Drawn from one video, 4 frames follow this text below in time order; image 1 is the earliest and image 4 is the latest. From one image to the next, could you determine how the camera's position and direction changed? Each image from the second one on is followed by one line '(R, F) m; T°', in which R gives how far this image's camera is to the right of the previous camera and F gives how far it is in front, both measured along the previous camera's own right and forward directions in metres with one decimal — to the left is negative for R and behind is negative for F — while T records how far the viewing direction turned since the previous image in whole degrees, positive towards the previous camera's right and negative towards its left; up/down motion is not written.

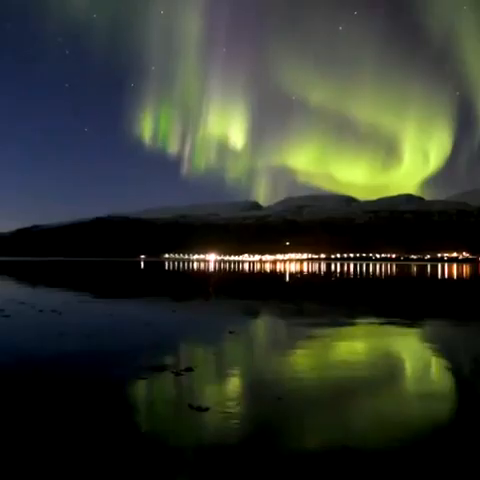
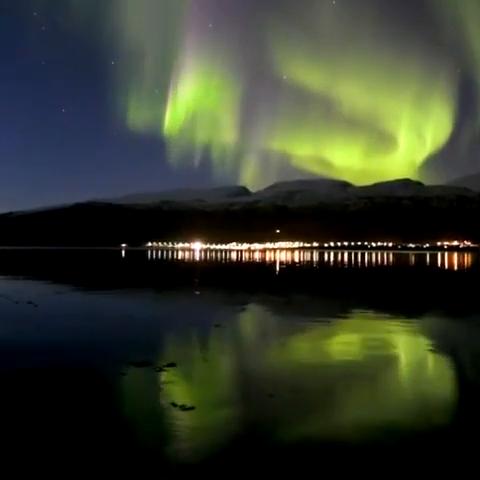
(0.0, +1.1) m; +1°
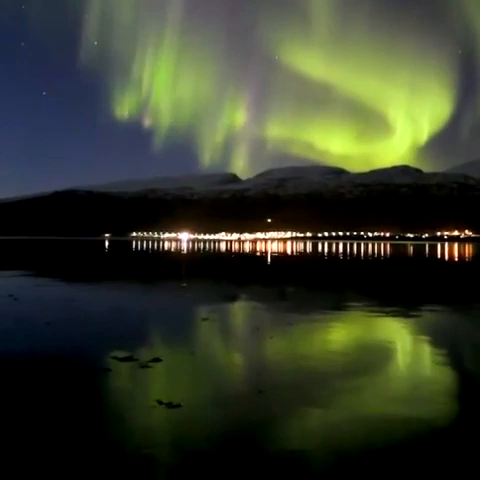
(+0.1, +0.9) m; +1°
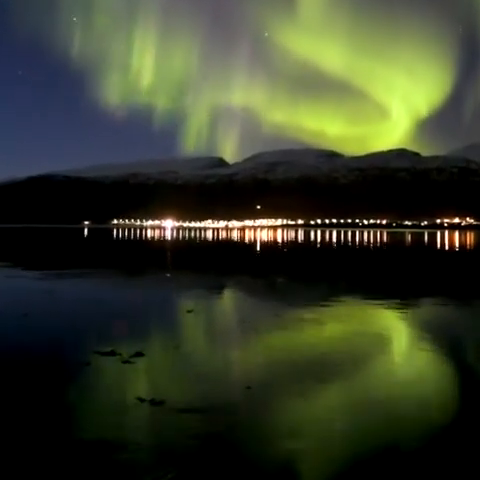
(+0.1, +1.0) m; +1°
